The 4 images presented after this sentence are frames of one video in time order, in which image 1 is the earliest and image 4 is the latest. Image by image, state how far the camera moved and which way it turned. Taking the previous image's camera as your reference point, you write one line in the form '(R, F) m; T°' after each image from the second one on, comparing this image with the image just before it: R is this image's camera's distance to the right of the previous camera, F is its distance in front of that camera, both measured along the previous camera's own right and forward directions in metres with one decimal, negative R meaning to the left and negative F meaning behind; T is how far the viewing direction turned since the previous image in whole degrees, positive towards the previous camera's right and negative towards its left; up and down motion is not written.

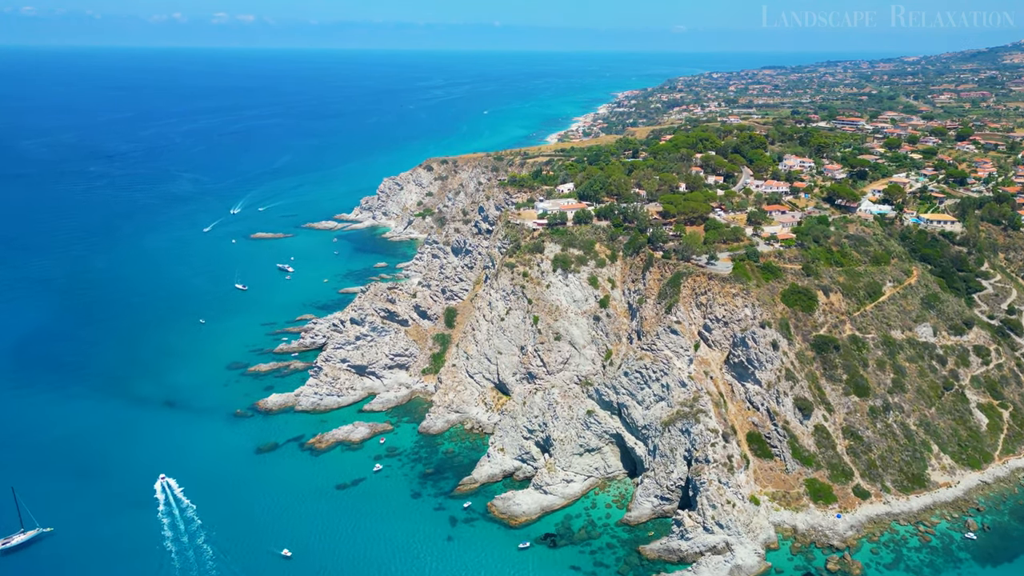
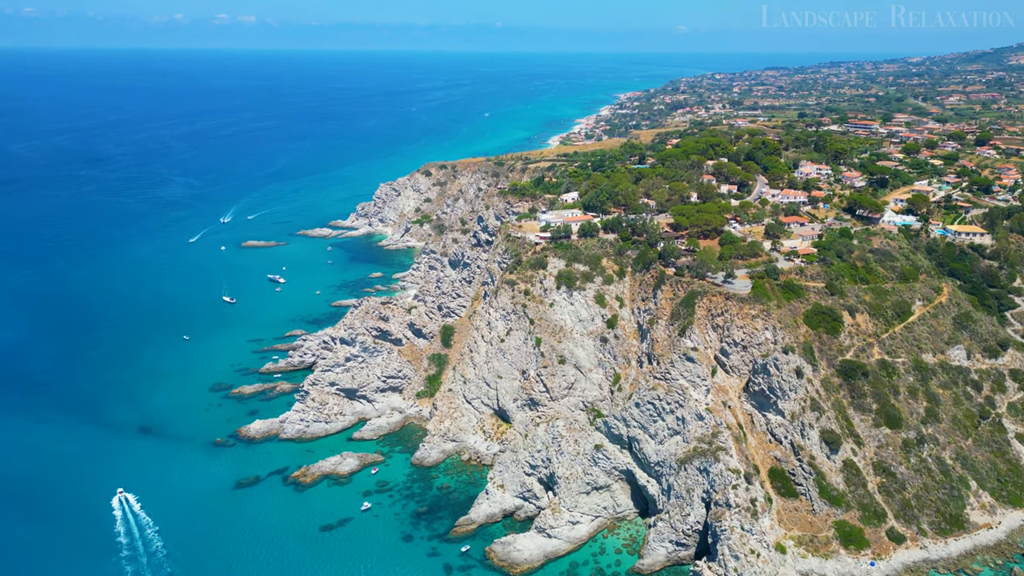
(0.0, +3.3) m; 0°
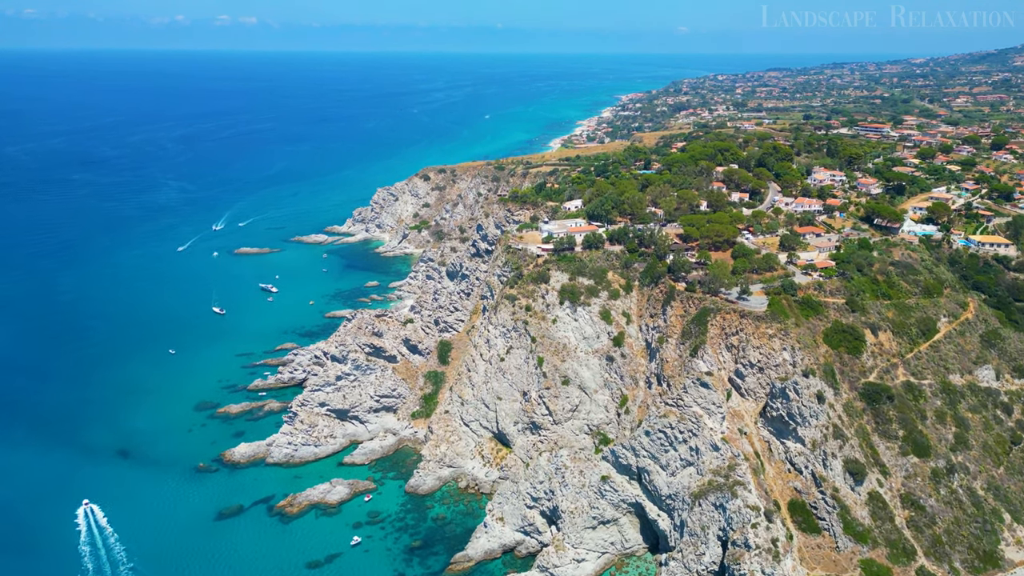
(0.0, +2.5) m; 0°
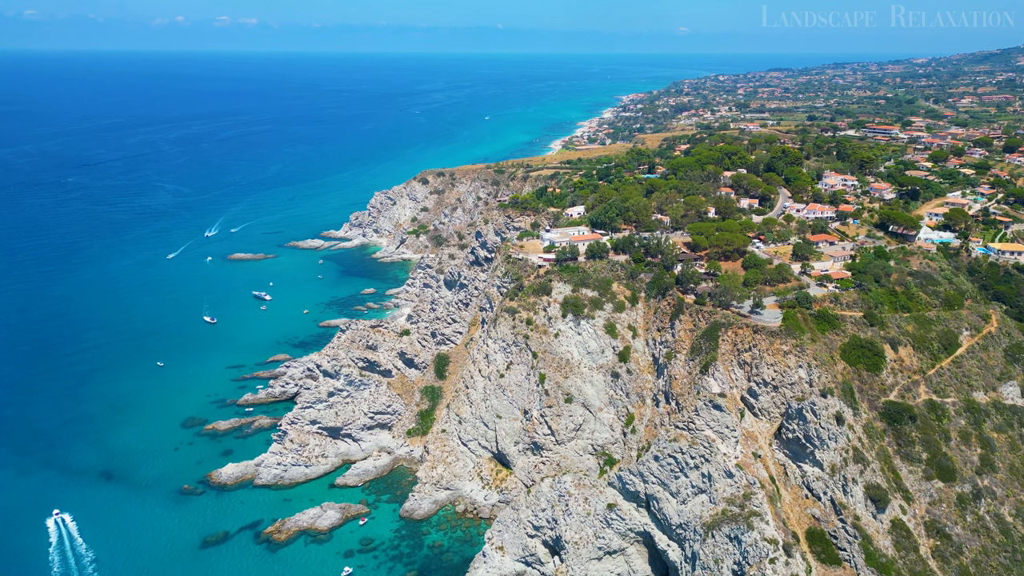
(0.0, +2.0) m; 0°
